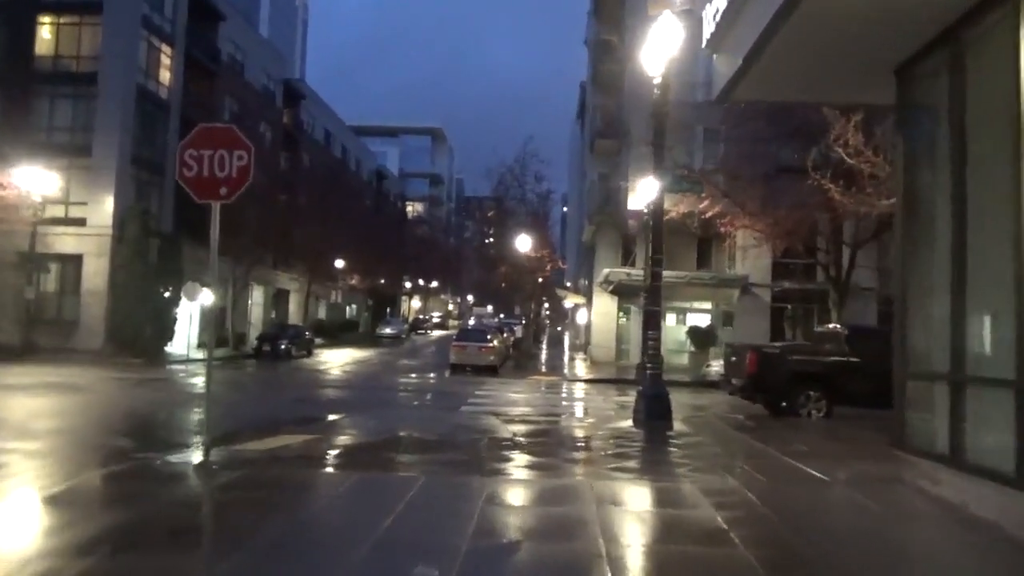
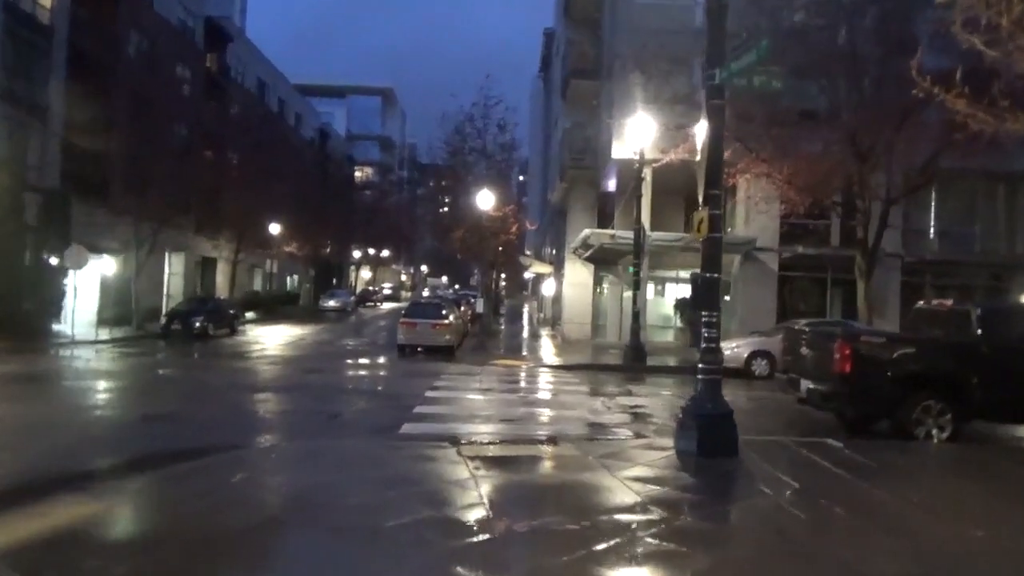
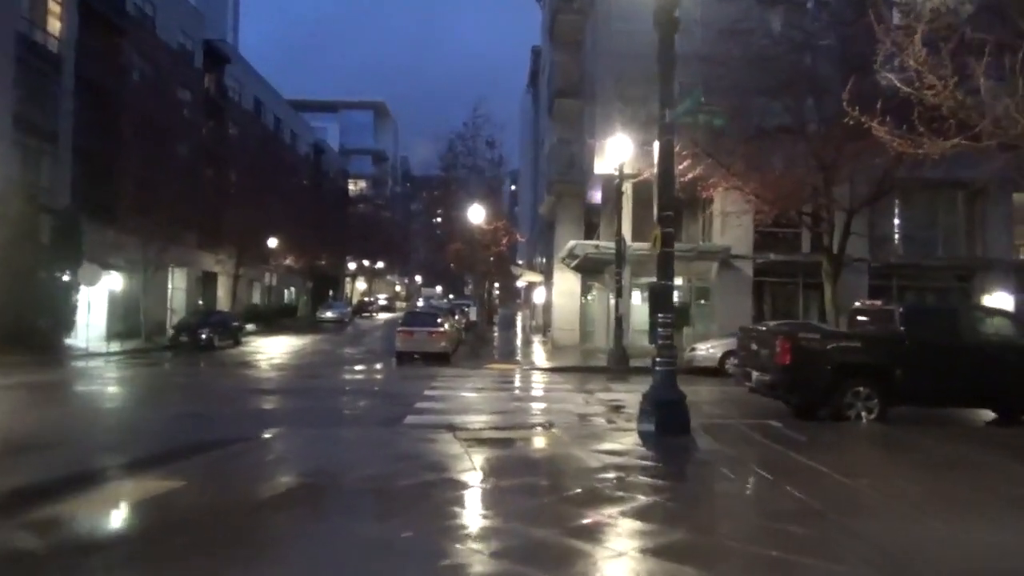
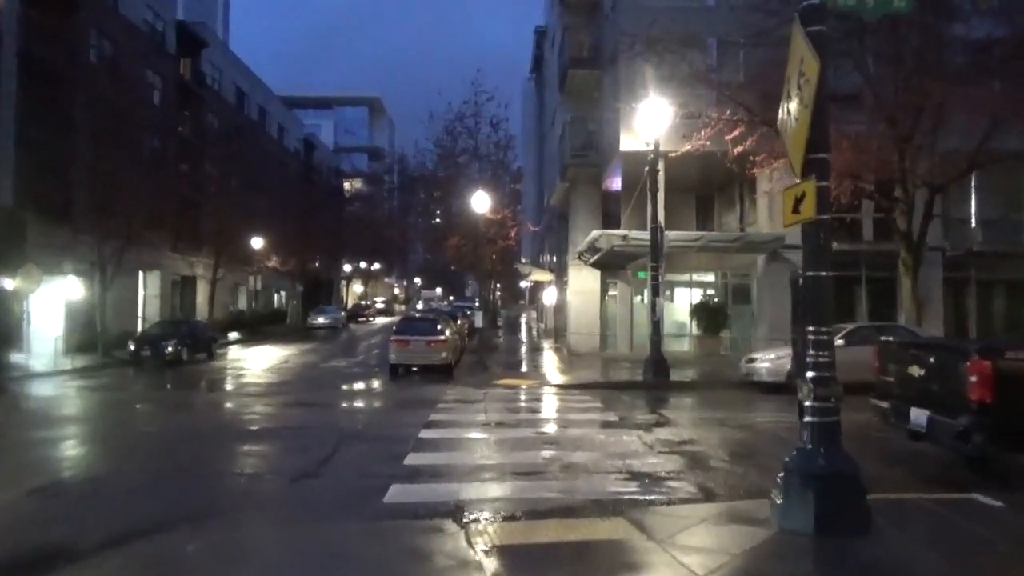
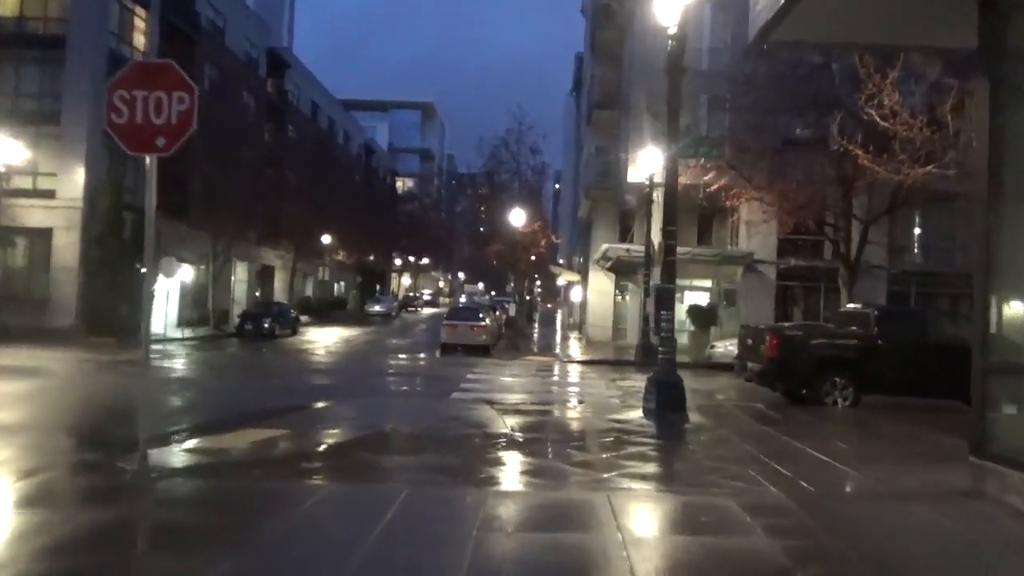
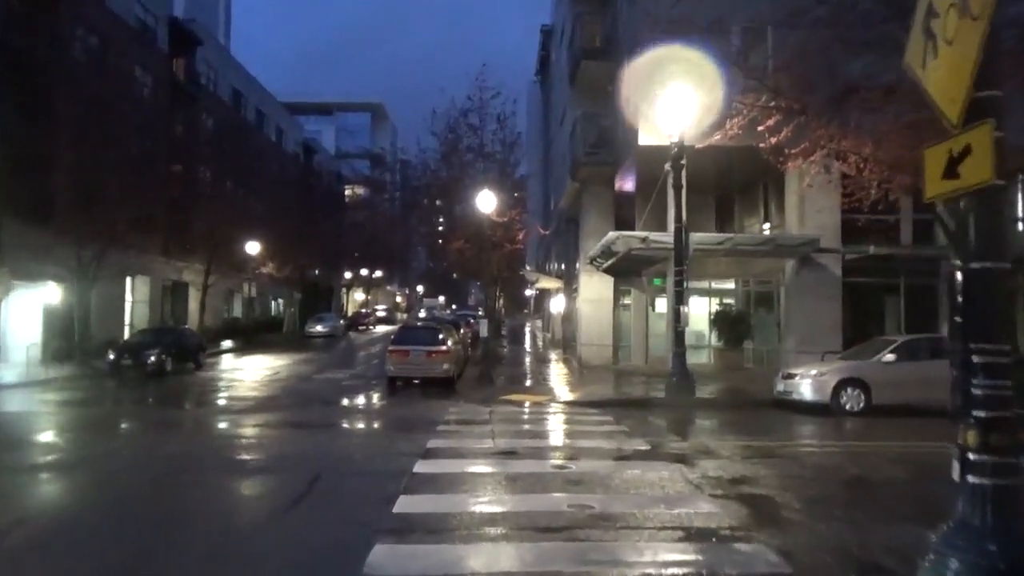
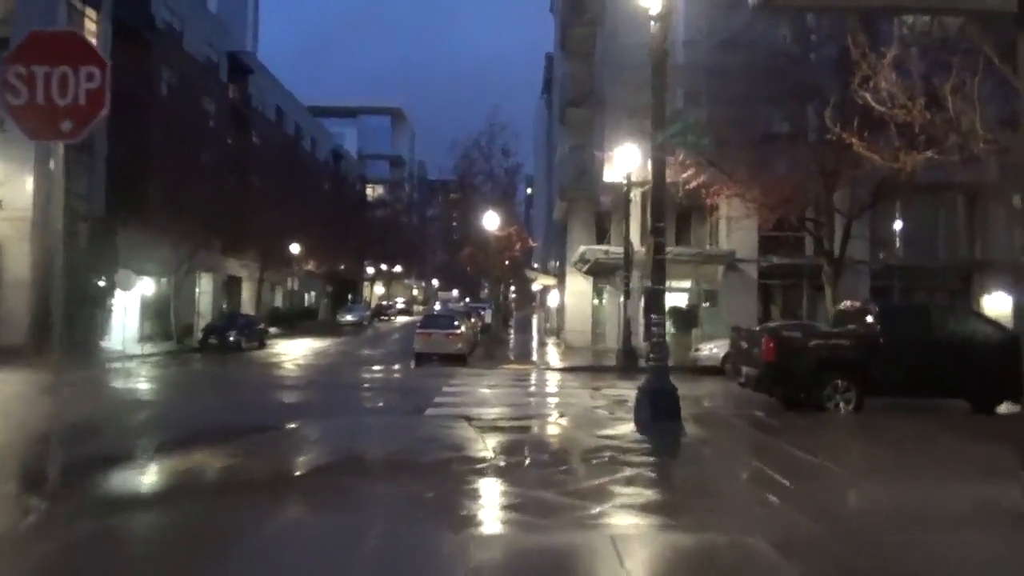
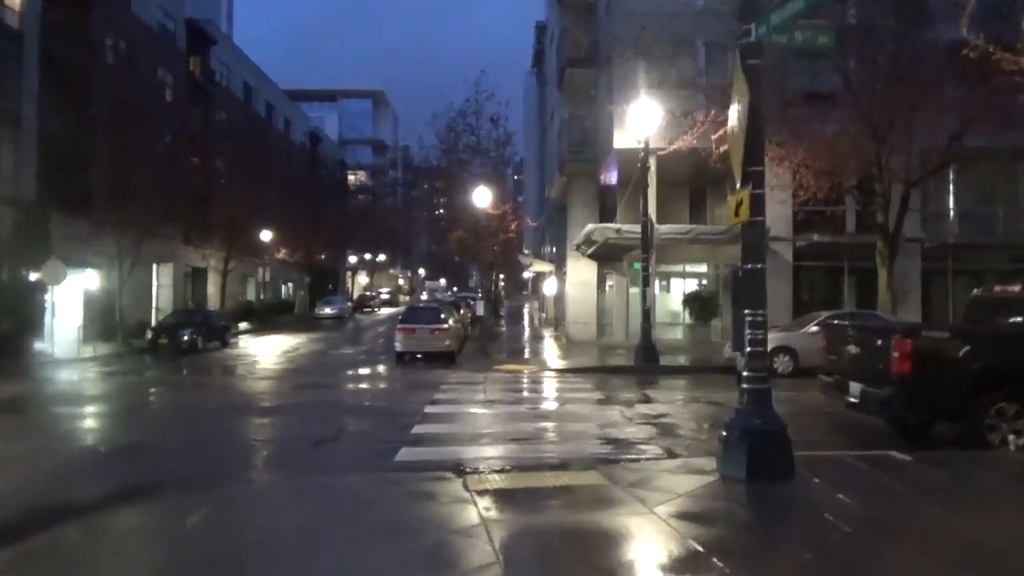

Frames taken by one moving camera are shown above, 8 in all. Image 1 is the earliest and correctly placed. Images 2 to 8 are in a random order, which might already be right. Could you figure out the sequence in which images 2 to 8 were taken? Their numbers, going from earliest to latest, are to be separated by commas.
5, 7, 3, 2, 8, 4, 6
